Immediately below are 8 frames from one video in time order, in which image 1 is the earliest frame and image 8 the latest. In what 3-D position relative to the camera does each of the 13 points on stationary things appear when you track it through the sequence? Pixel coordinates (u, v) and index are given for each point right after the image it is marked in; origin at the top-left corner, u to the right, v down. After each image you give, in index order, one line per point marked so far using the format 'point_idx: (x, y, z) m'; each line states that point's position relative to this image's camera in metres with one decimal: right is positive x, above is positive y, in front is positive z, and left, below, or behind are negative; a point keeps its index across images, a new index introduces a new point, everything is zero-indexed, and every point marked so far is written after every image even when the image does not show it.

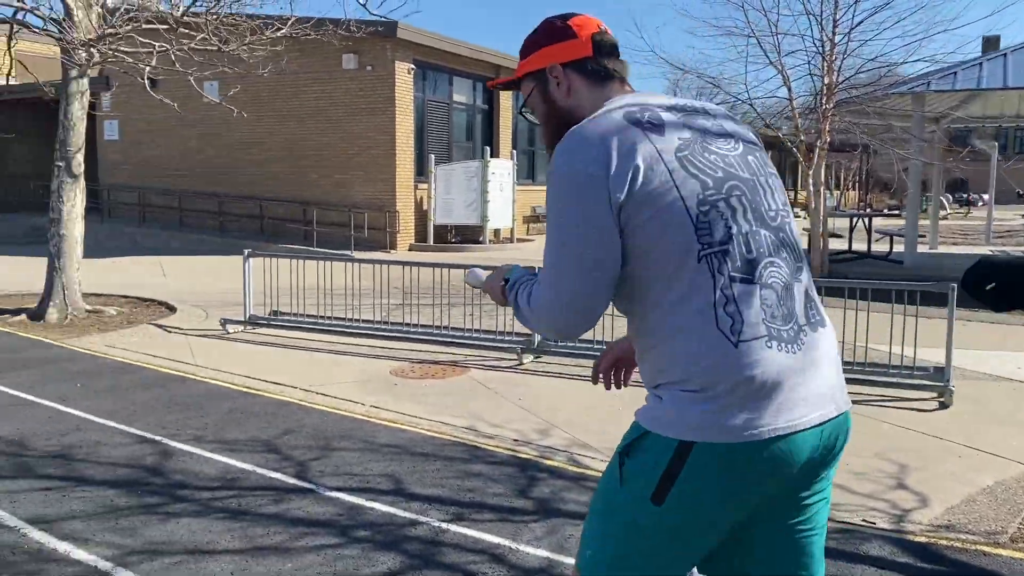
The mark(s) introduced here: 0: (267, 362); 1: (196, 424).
0: (-2.0, -0.6, +7.2) m
1: (-1.8, -0.8, +5.1) m
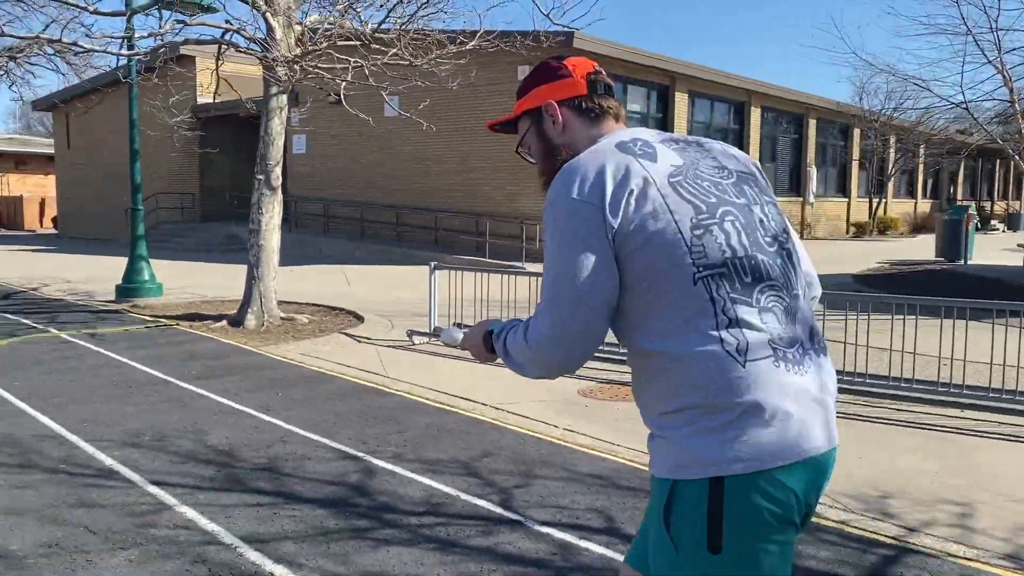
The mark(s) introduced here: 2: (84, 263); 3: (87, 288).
0: (-0.5, -0.7, +7.1) m
1: (-0.7, -0.9, +5.0) m
2: (-9.0, +0.6, +18.7) m
3: (-6.7, 0.0, +14.0) m
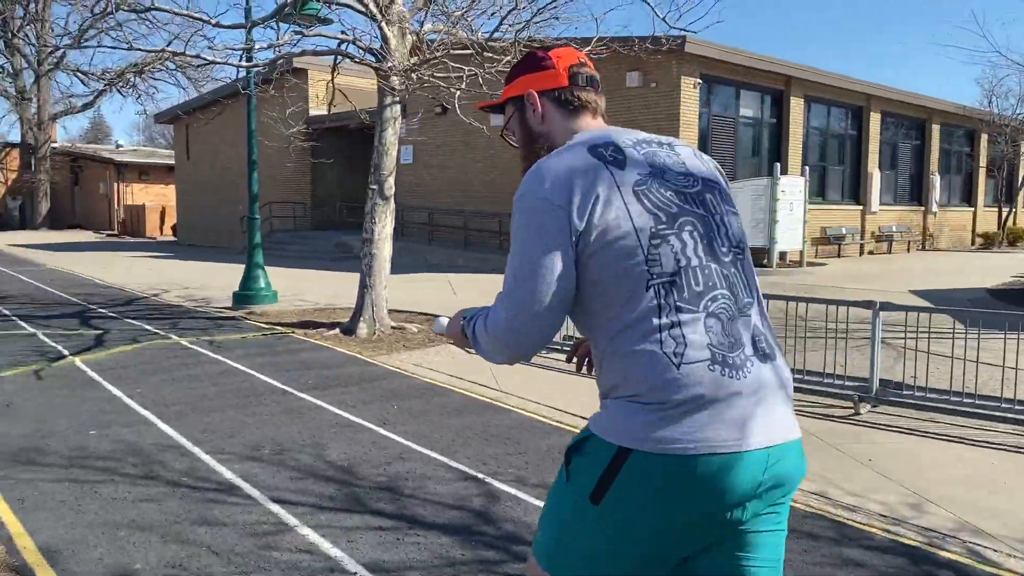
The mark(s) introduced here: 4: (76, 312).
0: (+0.5, -0.8, +6.9) m
1: (0.0, -0.9, +4.8) m
2: (-6.8, +0.4, +19.4) m
3: (-5.0, -0.1, +14.4) m
4: (-5.7, -0.3, +11.6) m
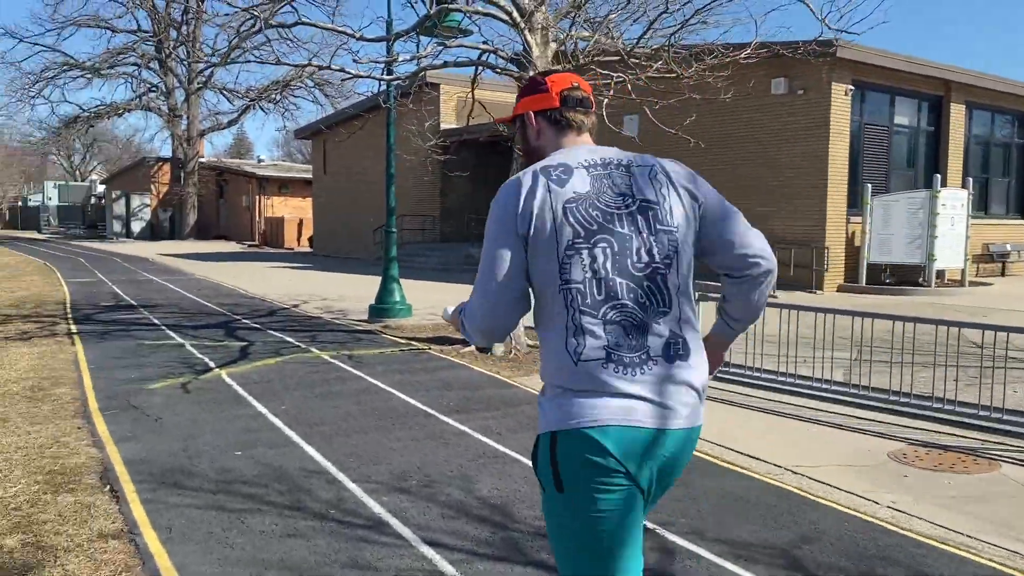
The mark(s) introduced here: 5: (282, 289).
0: (+1.6, -1.0, +6.3) m
1: (+0.8, -1.1, +4.3) m
2: (-3.9, +0.2, +19.7) m
3: (-2.8, -0.3, +14.6) m
4: (-3.9, -0.5, +11.8) m
5: (-4.7, 0.0, +18.1) m
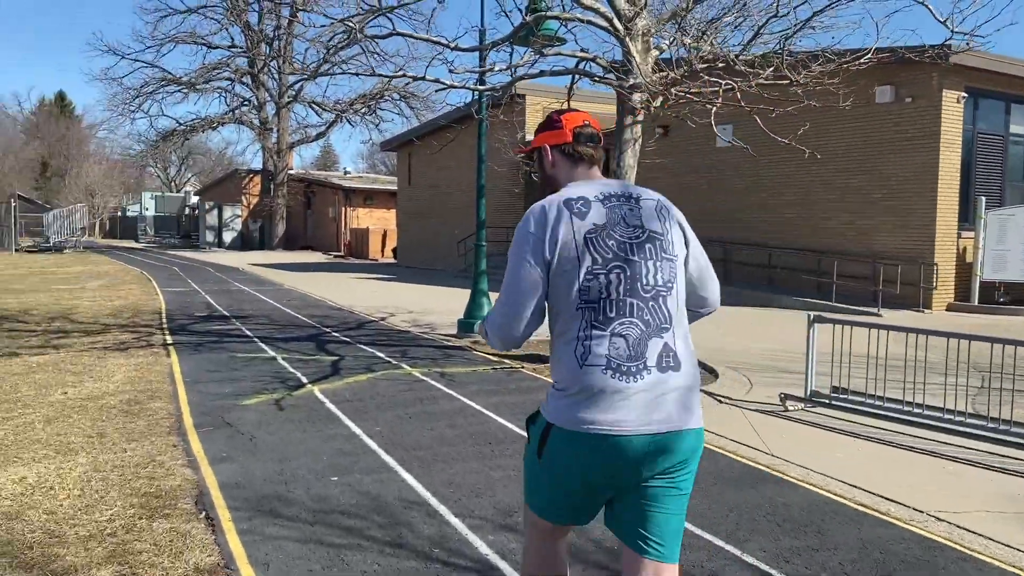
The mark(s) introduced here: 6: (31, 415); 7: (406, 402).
0: (+2.3, -1.1, +5.8) m
1: (+1.4, -1.2, +3.9) m
2: (-1.9, -0.1, +19.6) m
3: (-1.3, -0.5, +14.4) m
4: (-2.7, -0.6, +11.8) m
5: (-2.9, -0.3, +18.2) m
6: (-3.6, -1.0, +6.7) m
7: (-0.9, -0.9, +7.2) m
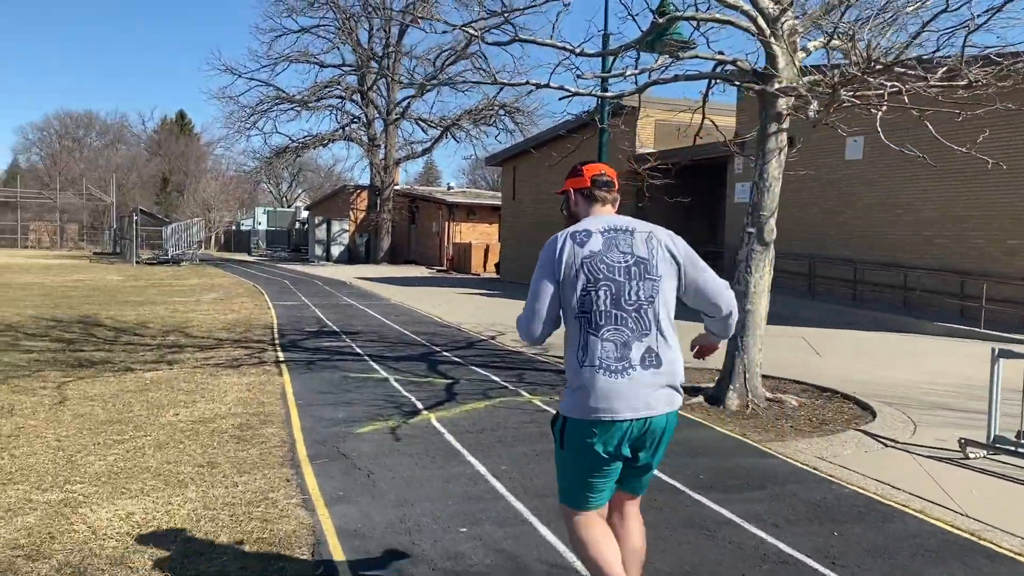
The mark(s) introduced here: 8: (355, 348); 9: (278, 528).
0: (+3.1, -1.3, +4.8) m
1: (+2.0, -1.3, +3.0) m
2: (+0.4, -0.5, +19.1) m
3: (+0.5, -0.8, +13.8) m
4: (-1.1, -0.9, +11.4) m
5: (-0.7, -0.6, +17.7) m
6: (-2.6, -1.1, +6.4) m
7: (+0.1, -1.1, +6.6) m
8: (-2.1, -0.8, +11.9) m
9: (-1.2, -1.2, +4.4) m
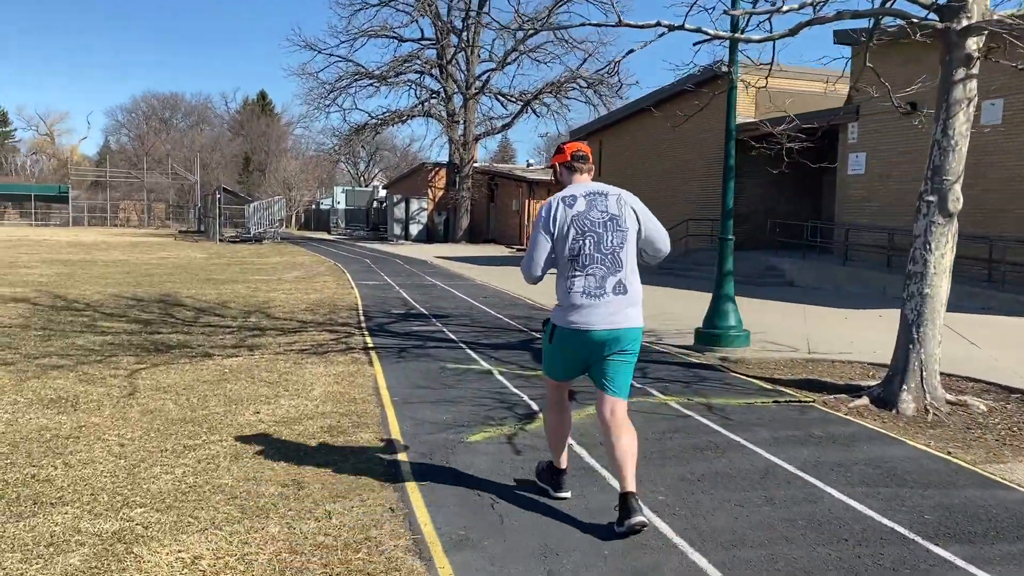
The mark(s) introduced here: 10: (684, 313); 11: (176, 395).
0: (+3.8, -1.2, +3.4) m
1: (+2.5, -1.3, +1.7) m
2: (+2.3, -0.1, +17.8) m
3: (+1.9, -0.5, +12.5) m
4: (+0.1, -0.6, +10.2) m
5: (+1.1, -0.2, +16.5) m
6: (-1.8, -1.0, +5.4) m
7: (+1.0, -1.0, +5.4) m
8: (-0.8, -0.5, +10.8) m
9: (-0.5, -1.1, +3.3) m
10: (+2.6, -0.4, +13.5) m
11: (-2.7, -0.9, +7.1) m
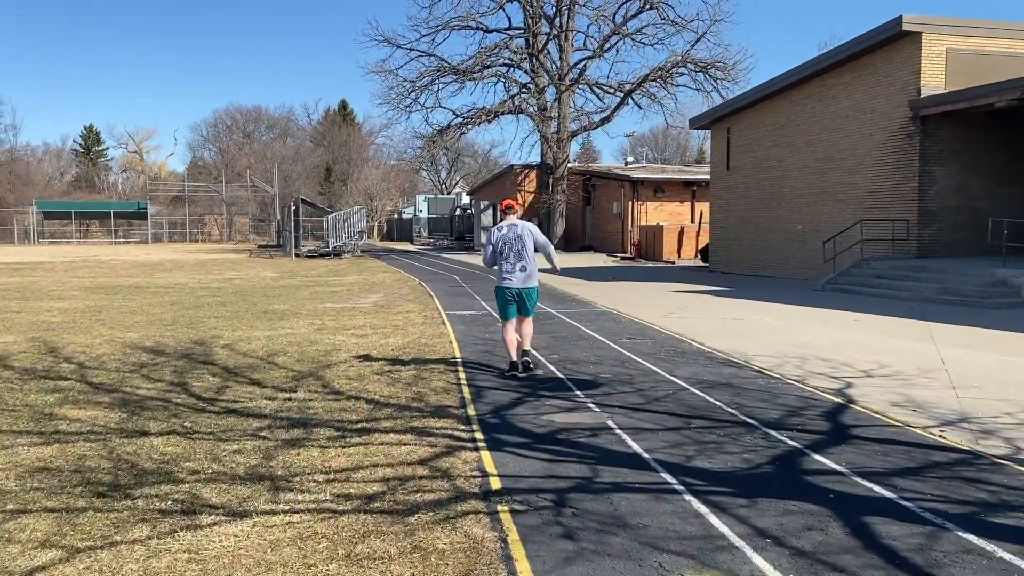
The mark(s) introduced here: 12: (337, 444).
0: (+4.6, -1.6, -1.6) m
1: (+3.2, -1.7, -3.2) m
2: (+4.5, -0.5, +12.8) m
3: (+3.6, -0.9, +7.7) m
4: (+1.6, -1.1, +5.5) m
5: (+3.2, -0.7, +11.7) m
6: (-0.7, -1.4, +0.9) m
7: (+2.1, -1.4, +0.6) m
8: (+0.8, -1.0, +6.2) m
9: (+0.4, -1.5, -1.3) m
10: (+4.3, -0.8, +8.6) m
11: (-1.5, -1.3, +2.7) m
12: (-1.2, -1.1, +6.1) m
